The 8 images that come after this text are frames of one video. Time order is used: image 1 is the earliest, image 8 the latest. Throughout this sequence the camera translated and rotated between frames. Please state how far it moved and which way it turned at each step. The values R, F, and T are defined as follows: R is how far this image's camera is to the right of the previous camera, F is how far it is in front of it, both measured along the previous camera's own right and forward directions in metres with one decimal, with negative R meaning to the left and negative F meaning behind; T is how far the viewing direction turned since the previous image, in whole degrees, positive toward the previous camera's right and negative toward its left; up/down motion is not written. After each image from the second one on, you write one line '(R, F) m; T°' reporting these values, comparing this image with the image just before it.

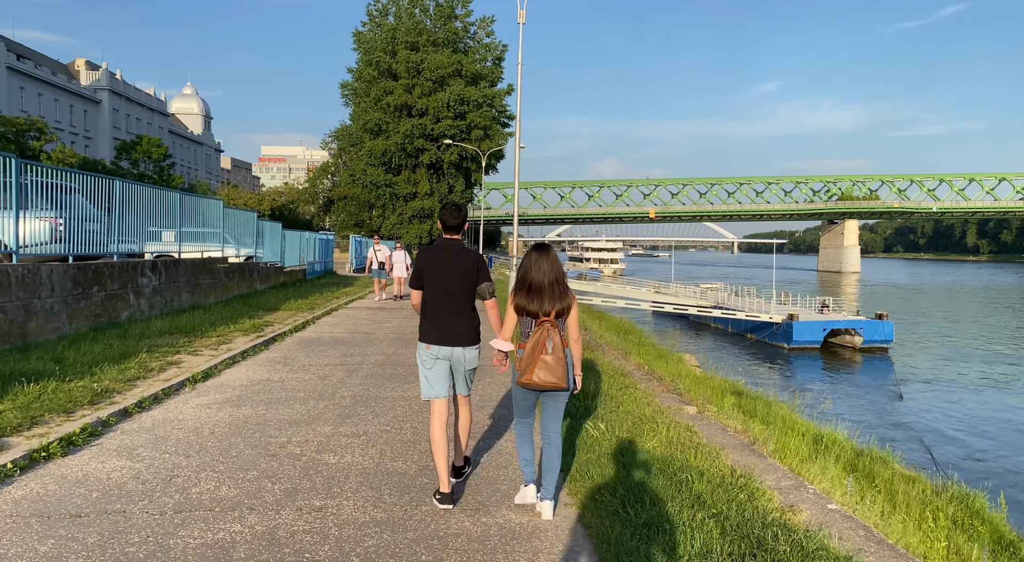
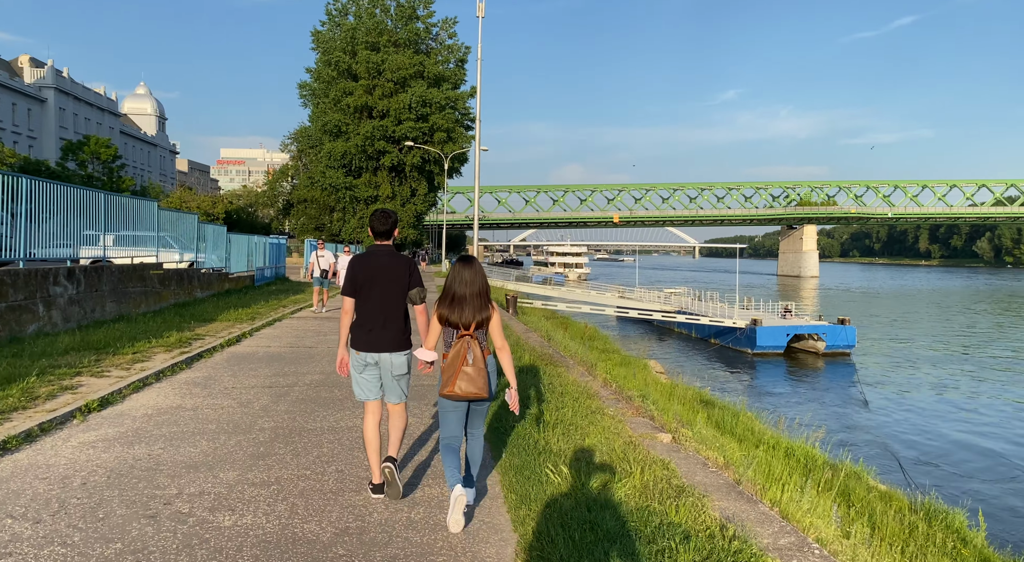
(+0.1, +0.6) m; +3°
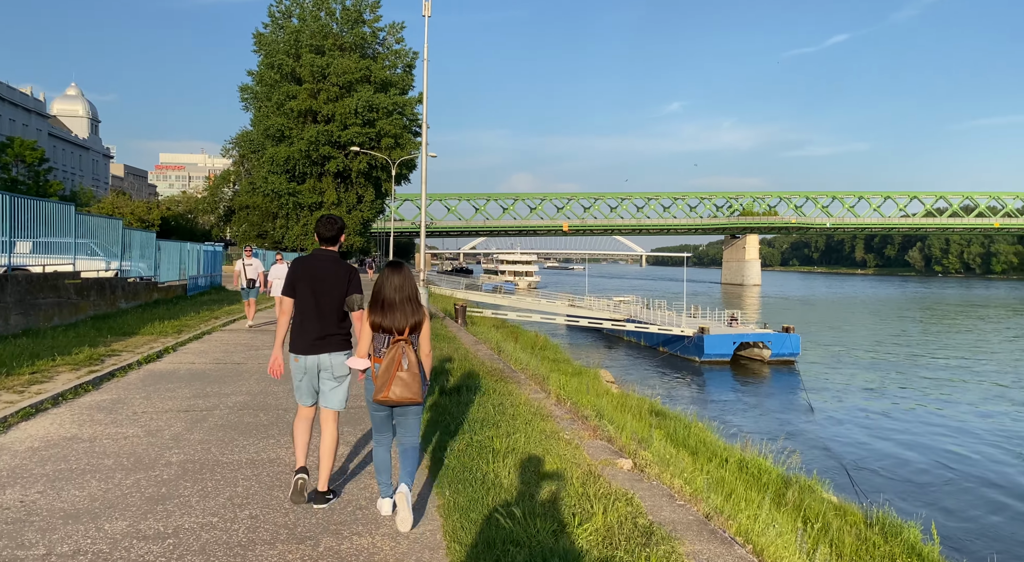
(0.0, +0.4) m; +4°
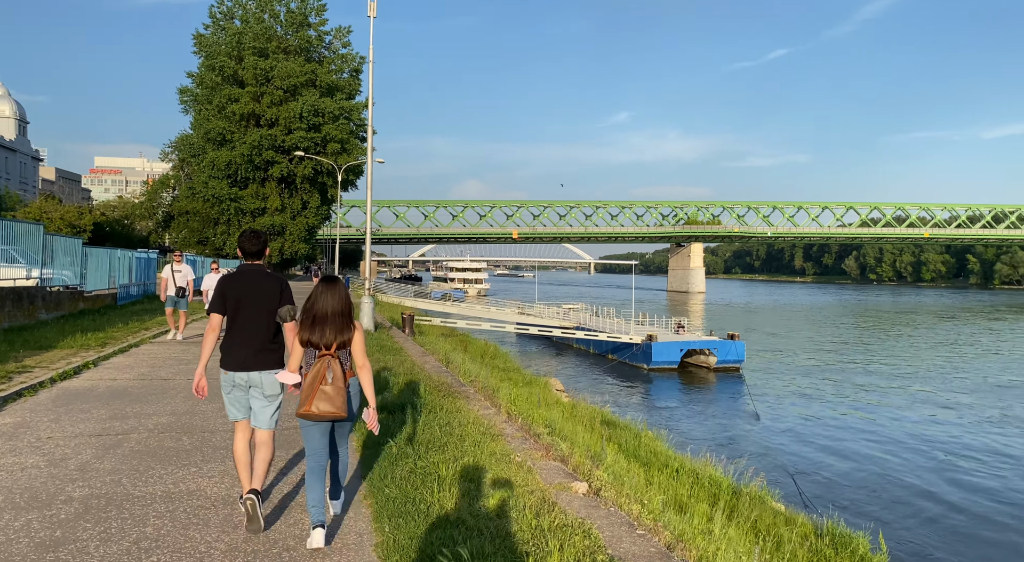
(0.0, +0.2) m; +4°
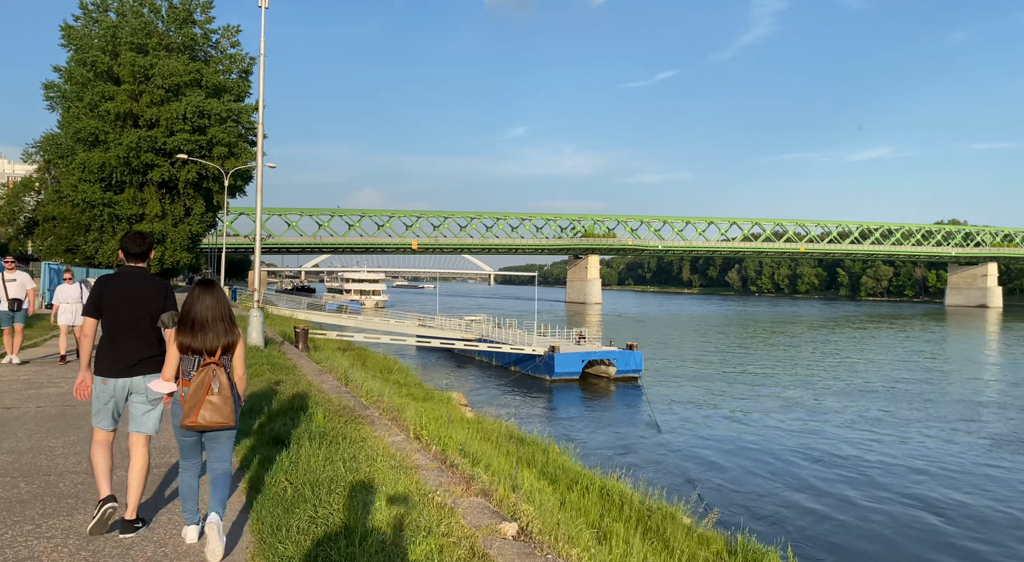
(-0.1, +0.5) m; +8°
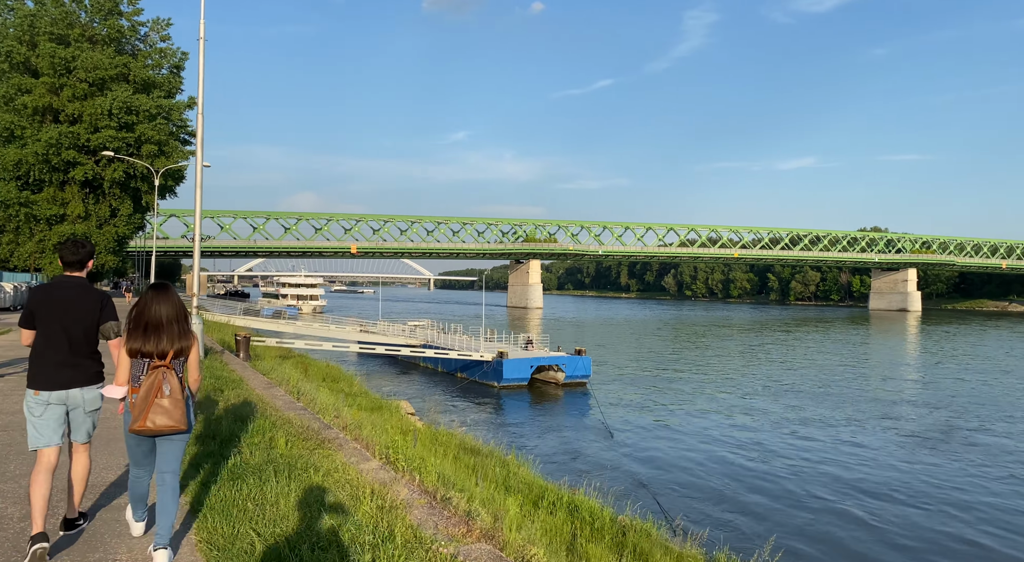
(-0.3, +0.5) m; +5°
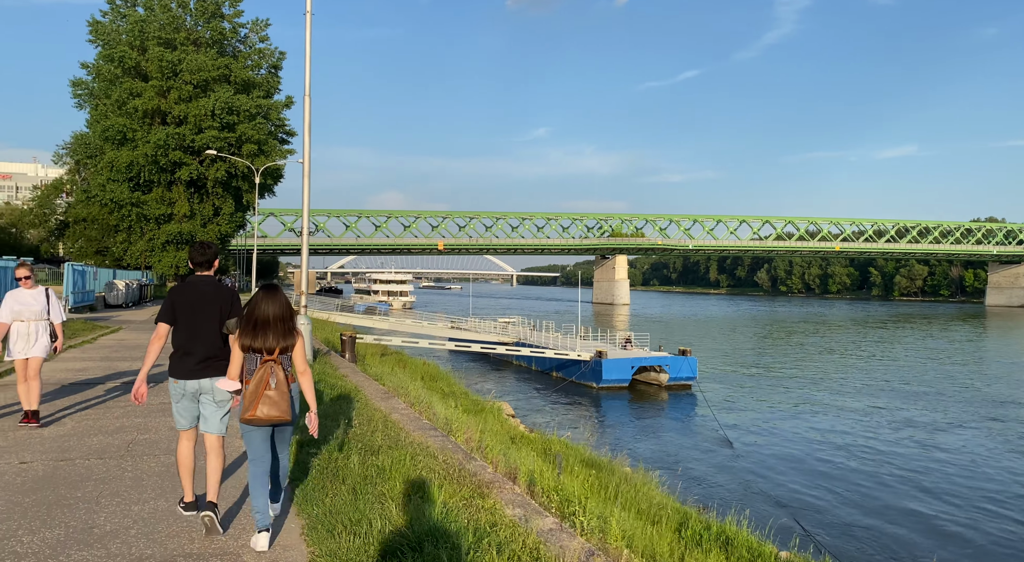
(-0.5, +0.9) m; -7°
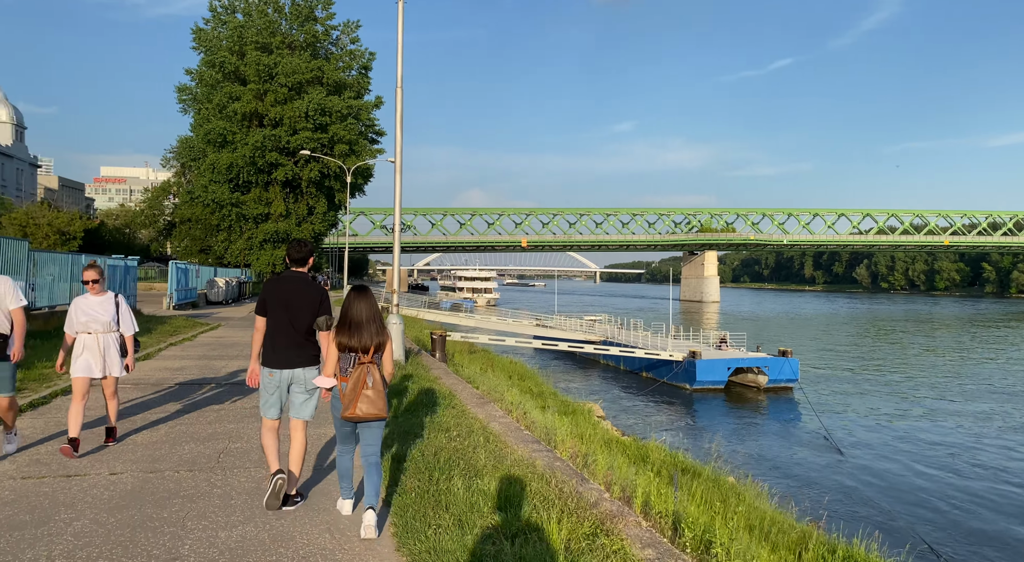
(-0.2, +0.4) m; -7°
